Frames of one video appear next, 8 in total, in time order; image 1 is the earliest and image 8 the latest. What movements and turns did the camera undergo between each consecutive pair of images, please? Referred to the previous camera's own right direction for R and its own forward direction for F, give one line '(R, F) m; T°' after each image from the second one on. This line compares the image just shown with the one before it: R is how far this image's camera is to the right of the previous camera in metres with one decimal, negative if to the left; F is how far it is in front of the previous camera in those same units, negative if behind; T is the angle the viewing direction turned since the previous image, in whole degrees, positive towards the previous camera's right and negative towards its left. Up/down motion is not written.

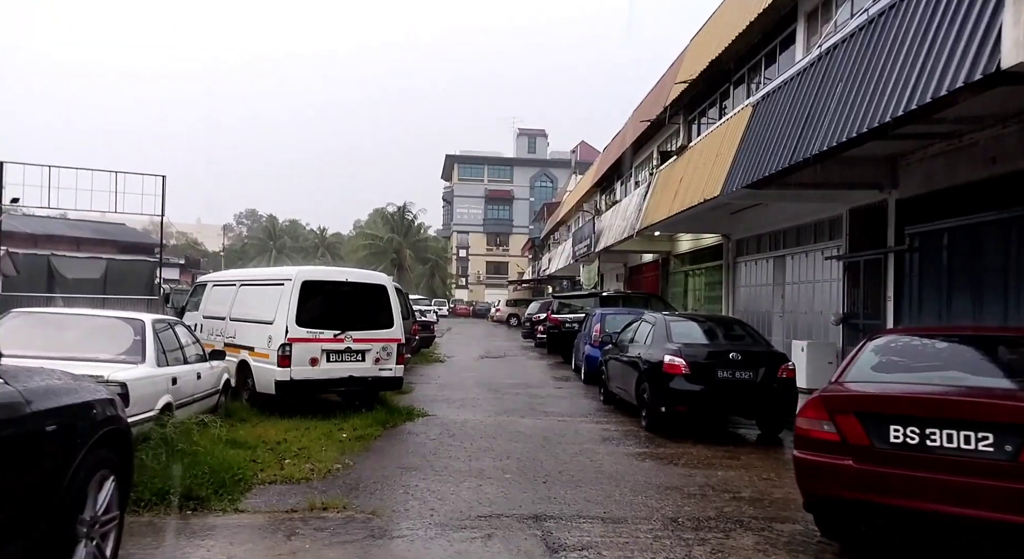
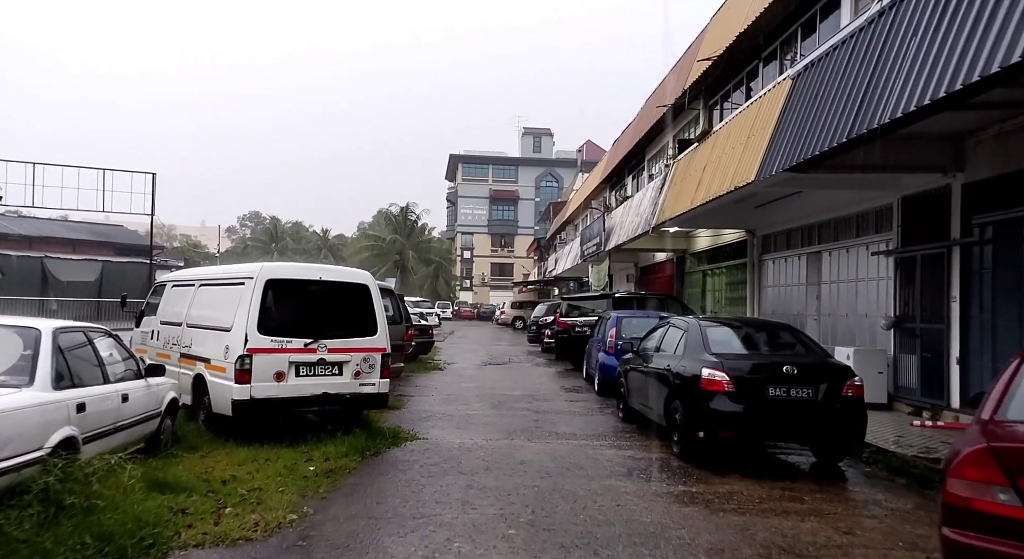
(0.0, +1.5) m; 0°
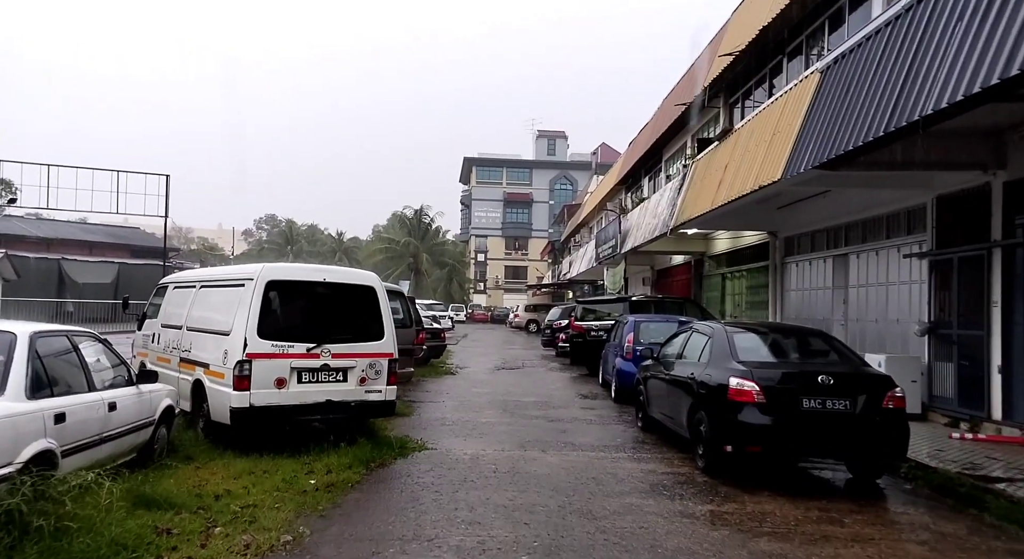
(0.0, +0.4) m; -1°
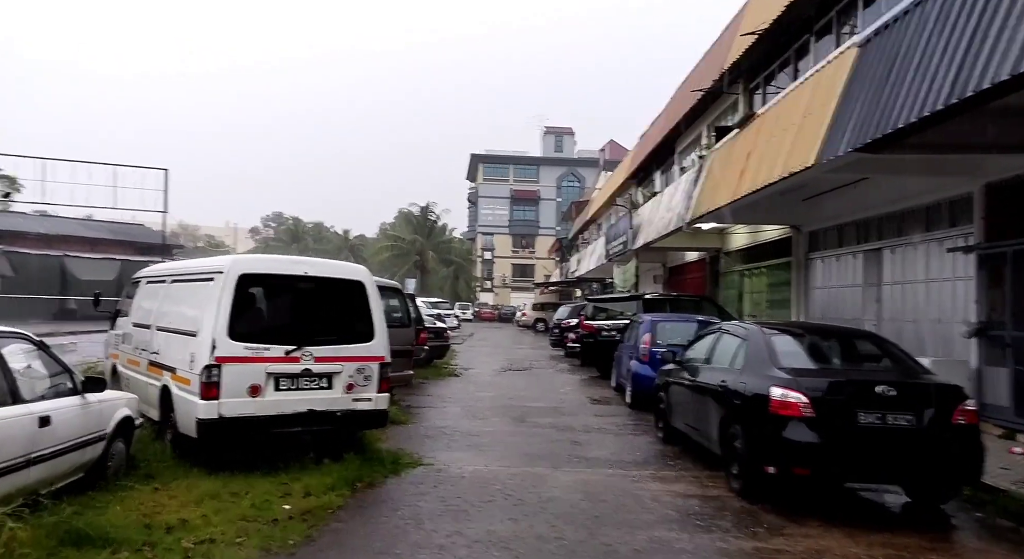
(0.0, +0.9) m; -1°
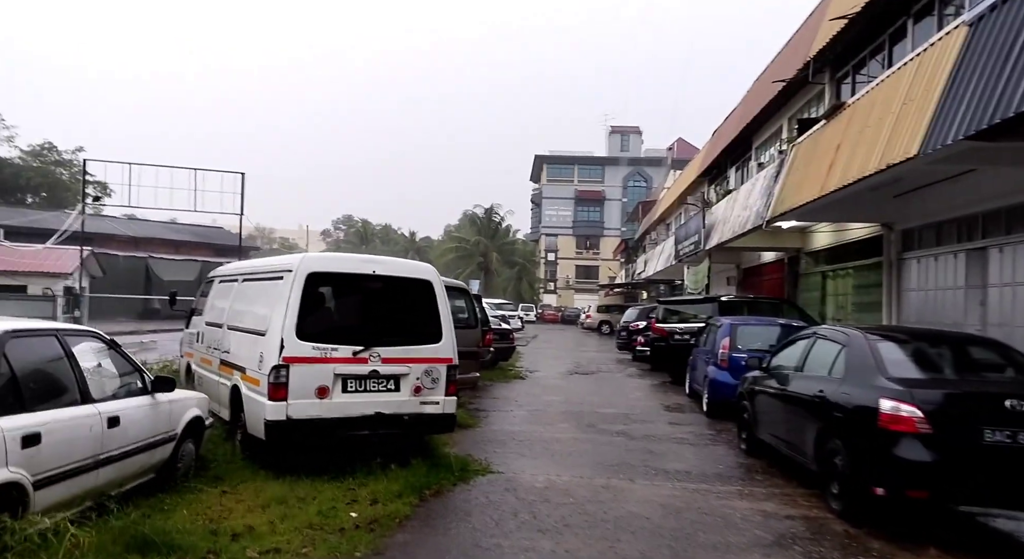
(-0.1, +0.3) m; -5°
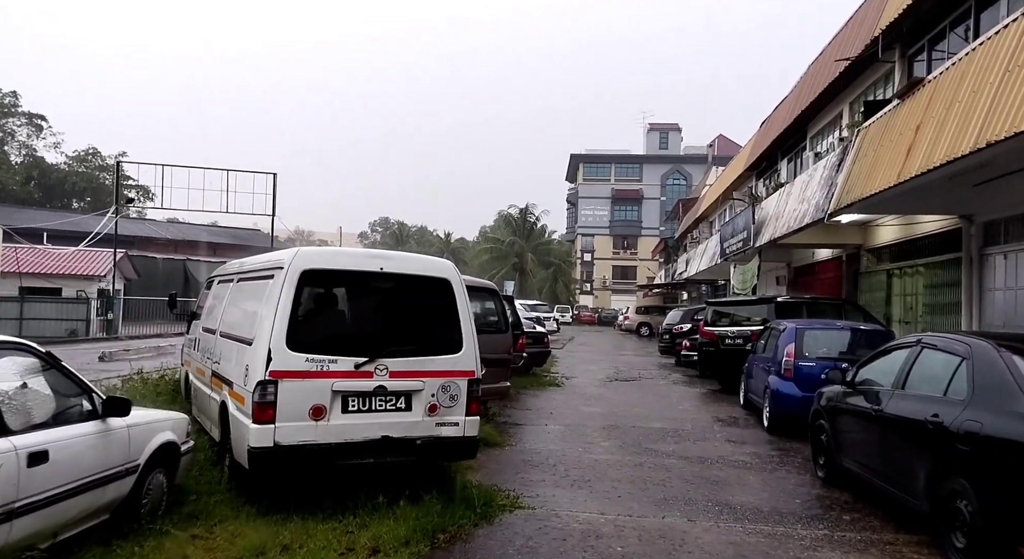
(0.0, +1.1) m; -3°
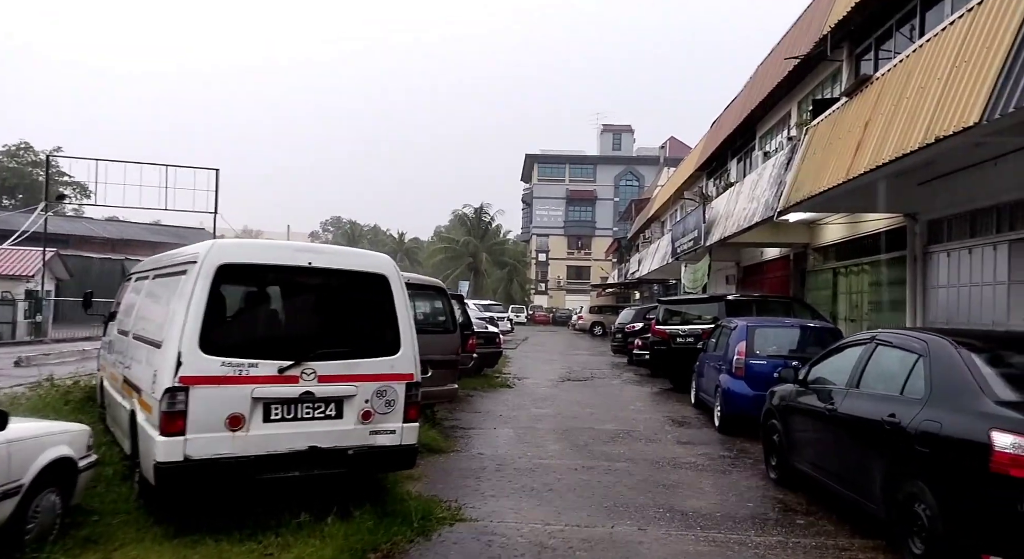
(+0.1, +0.4) m; +4°
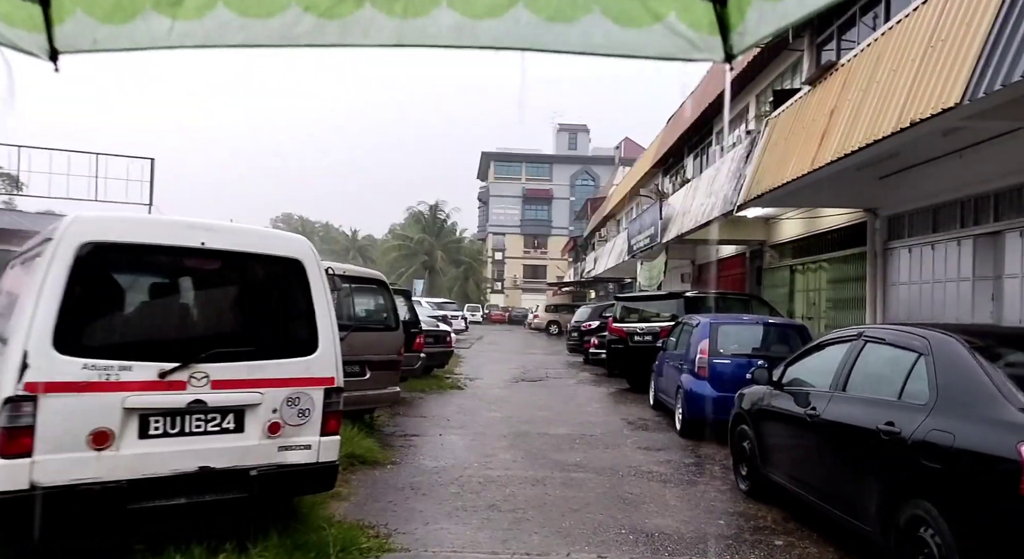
(+0.1, +0.7) m; +4°
